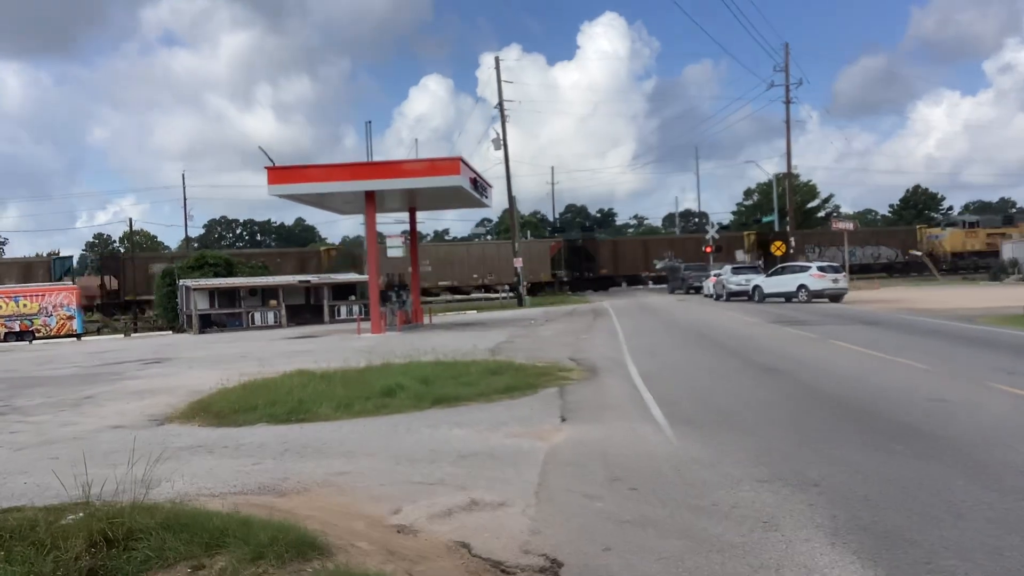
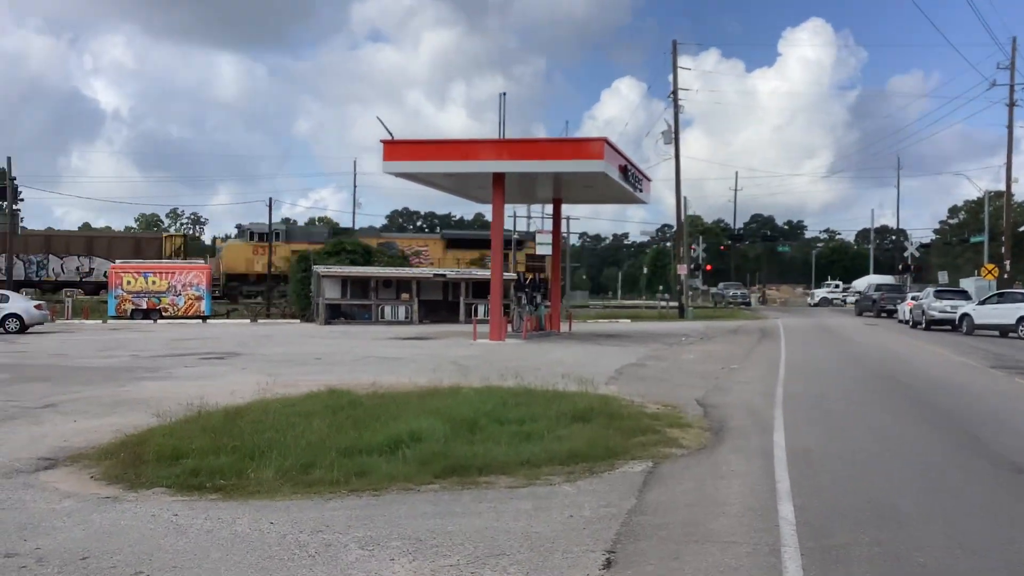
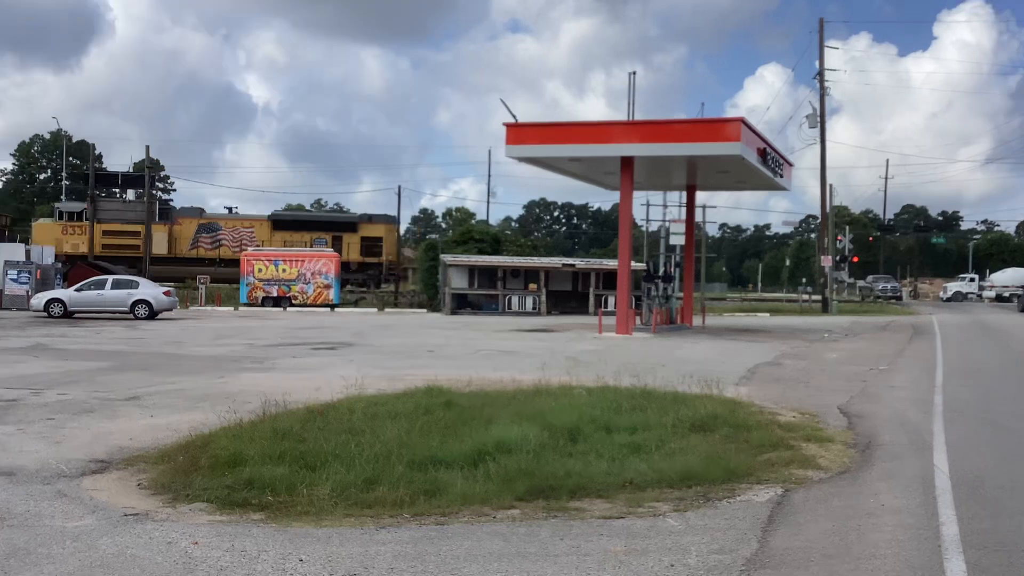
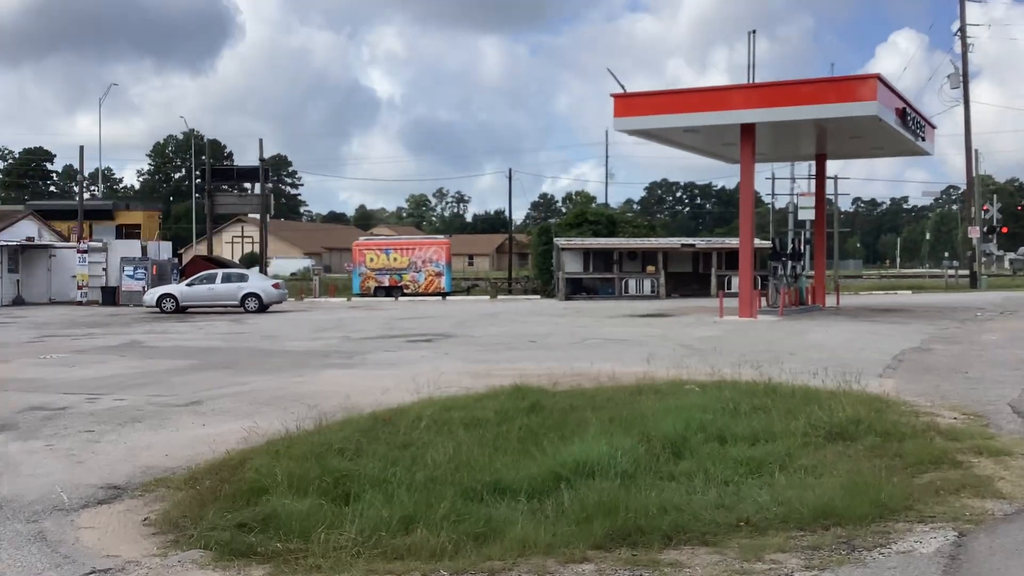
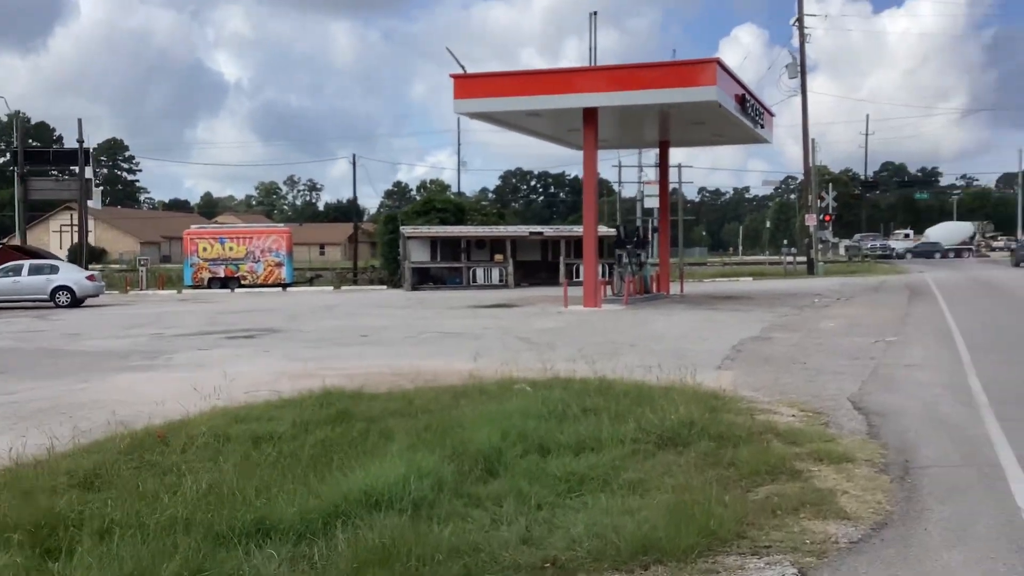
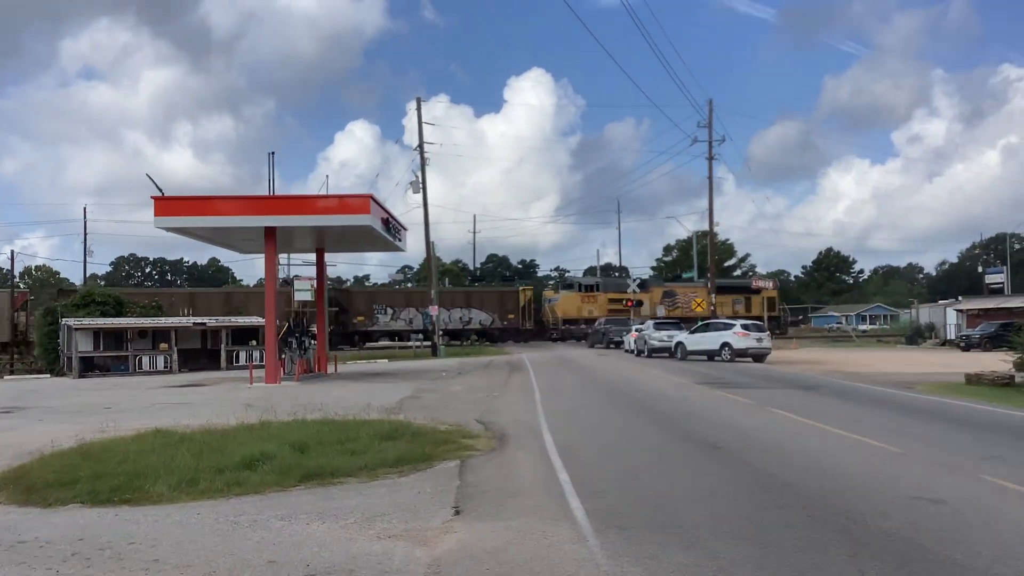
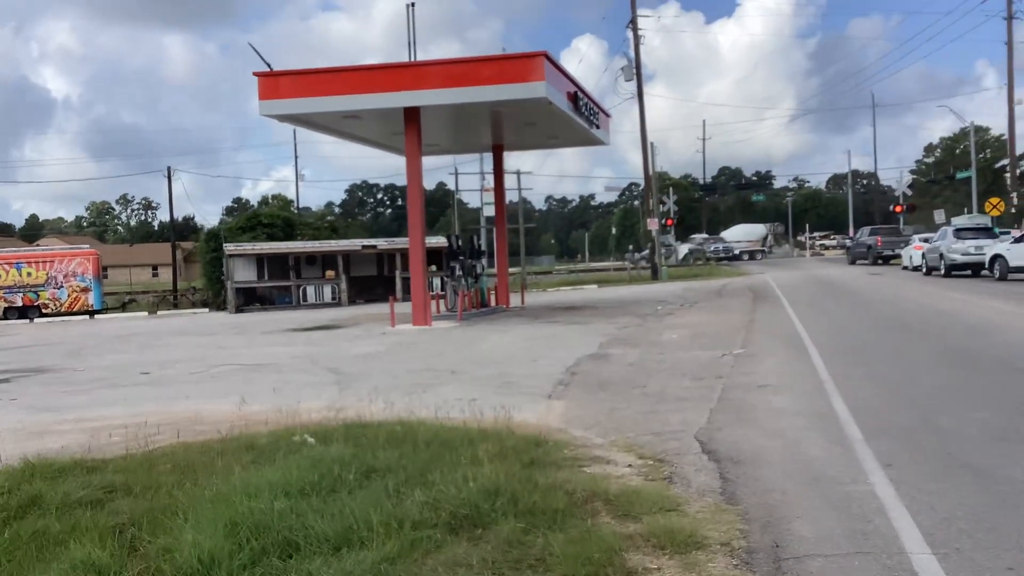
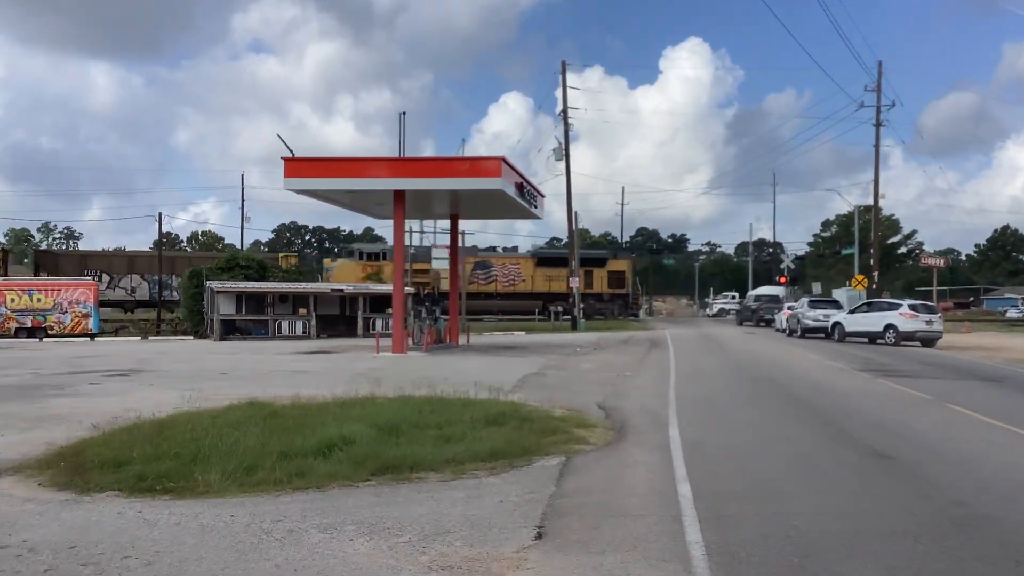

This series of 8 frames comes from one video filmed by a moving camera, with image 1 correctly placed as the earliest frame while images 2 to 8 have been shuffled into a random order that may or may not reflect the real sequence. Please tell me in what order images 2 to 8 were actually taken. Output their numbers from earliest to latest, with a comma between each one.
6, 8, 2, 3, 4, 5, 7
